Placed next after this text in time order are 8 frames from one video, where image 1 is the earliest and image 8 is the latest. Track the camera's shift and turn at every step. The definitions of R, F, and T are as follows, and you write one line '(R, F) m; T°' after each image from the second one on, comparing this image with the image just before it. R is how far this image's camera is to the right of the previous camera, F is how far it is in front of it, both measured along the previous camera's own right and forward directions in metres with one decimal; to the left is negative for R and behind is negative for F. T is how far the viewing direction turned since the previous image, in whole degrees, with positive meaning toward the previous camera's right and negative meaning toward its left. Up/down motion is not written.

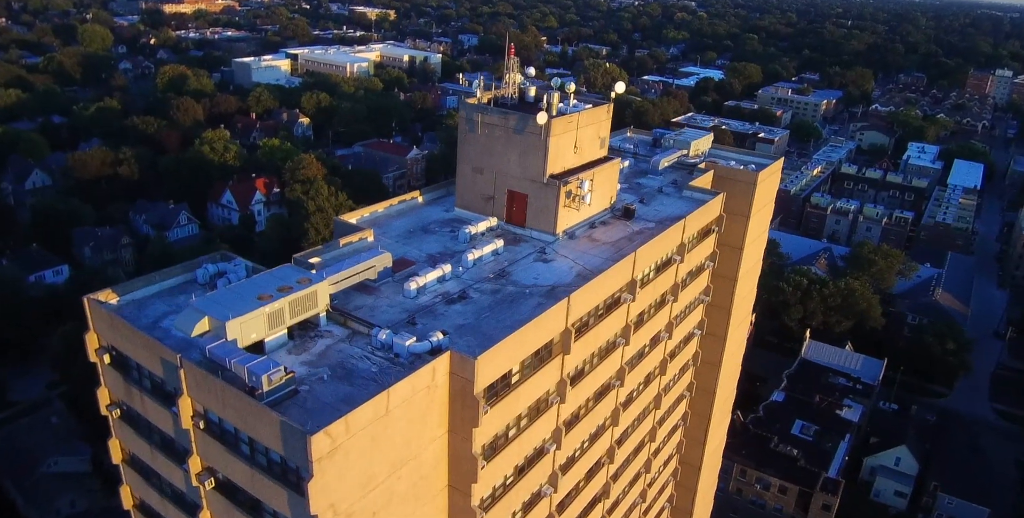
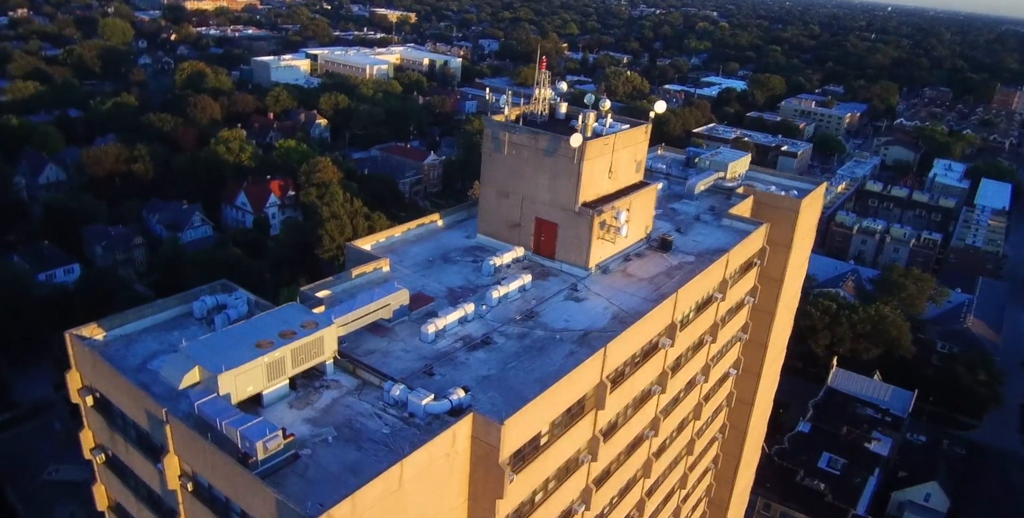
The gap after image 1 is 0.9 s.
(-0.2, +1.1) m; -1°
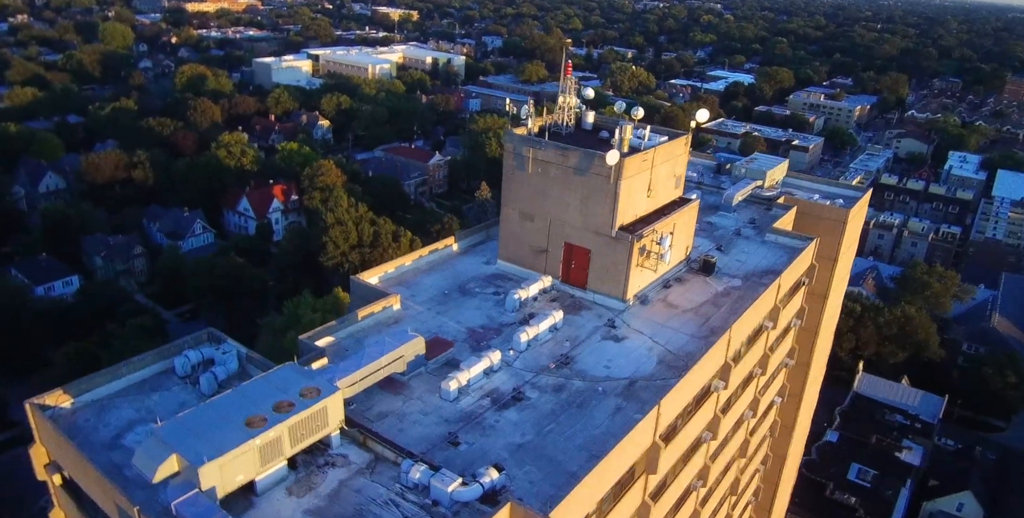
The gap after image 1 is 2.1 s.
(-0.3, +1.4) m; 0°
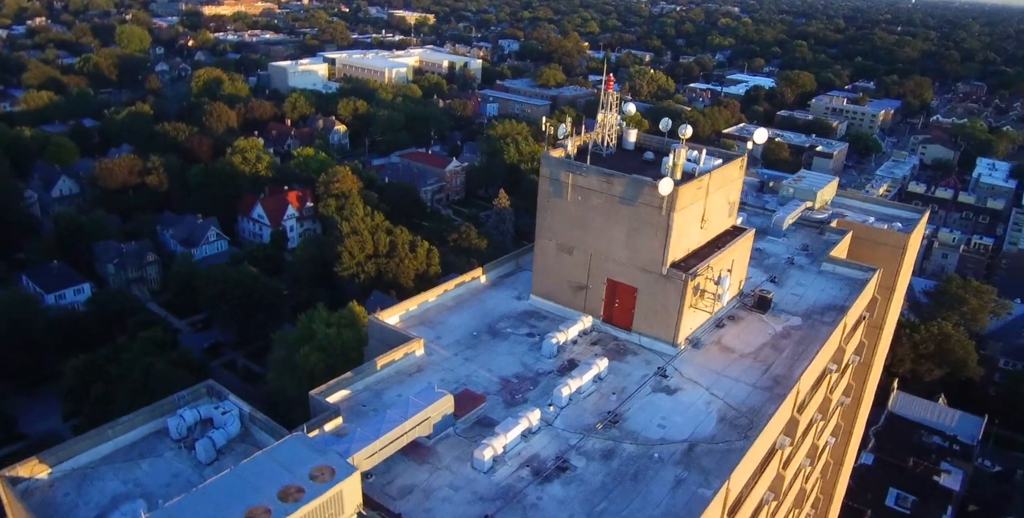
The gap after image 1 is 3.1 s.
(-0.3, +1.1) m; -1°
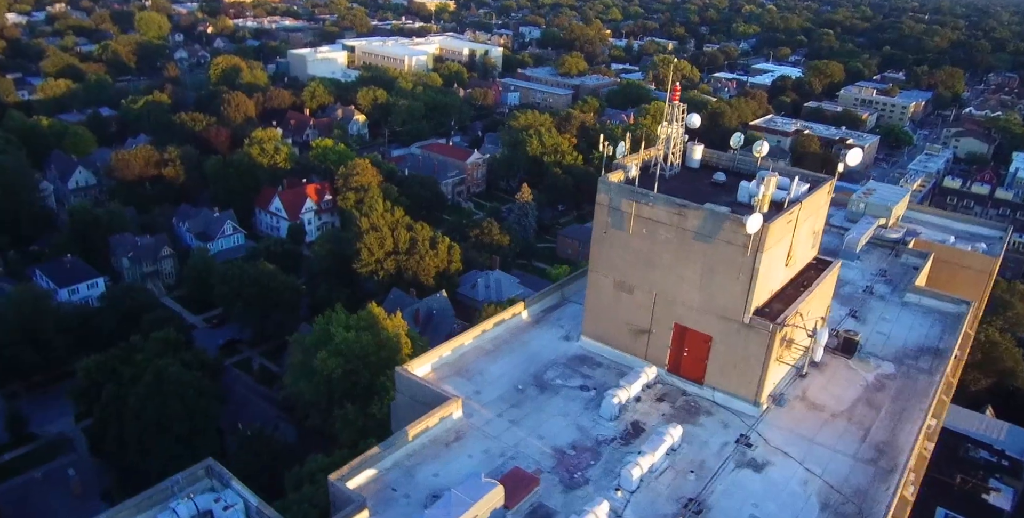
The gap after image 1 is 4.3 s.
(-0.4, +1.4) m; -1°
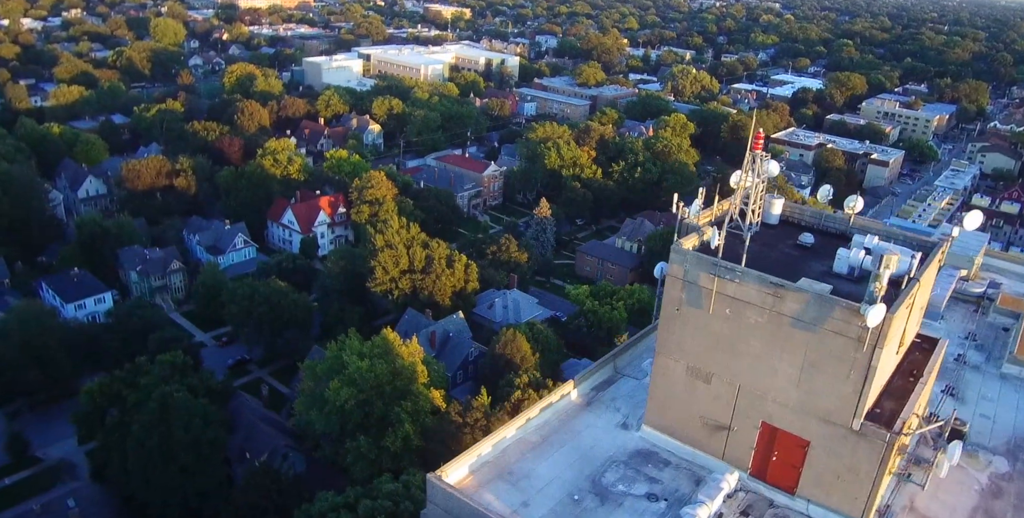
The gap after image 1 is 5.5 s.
(-0.4, +1.3) m; -1°
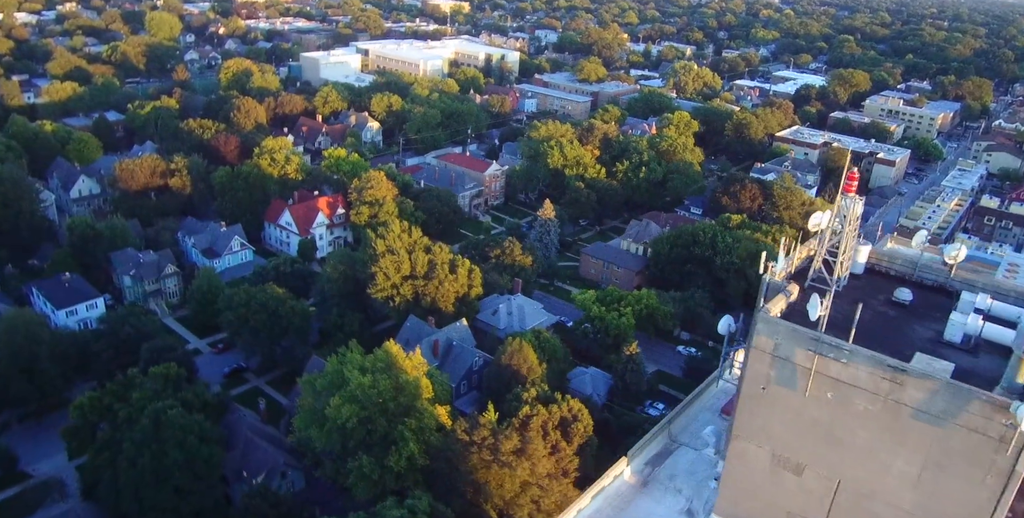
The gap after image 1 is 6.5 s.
(-0.5, +1.2) m; 0°
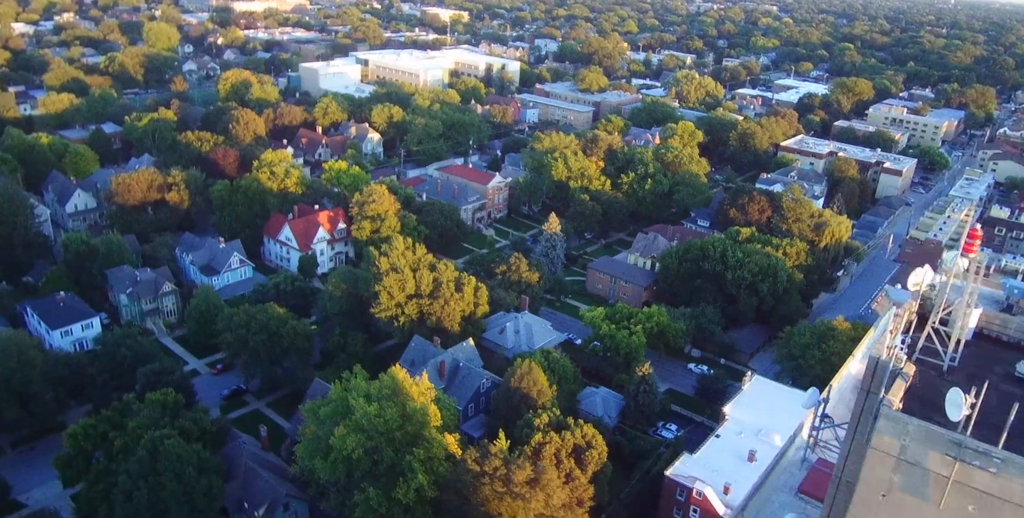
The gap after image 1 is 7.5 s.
(-0.5, +1.0) m; 0°
